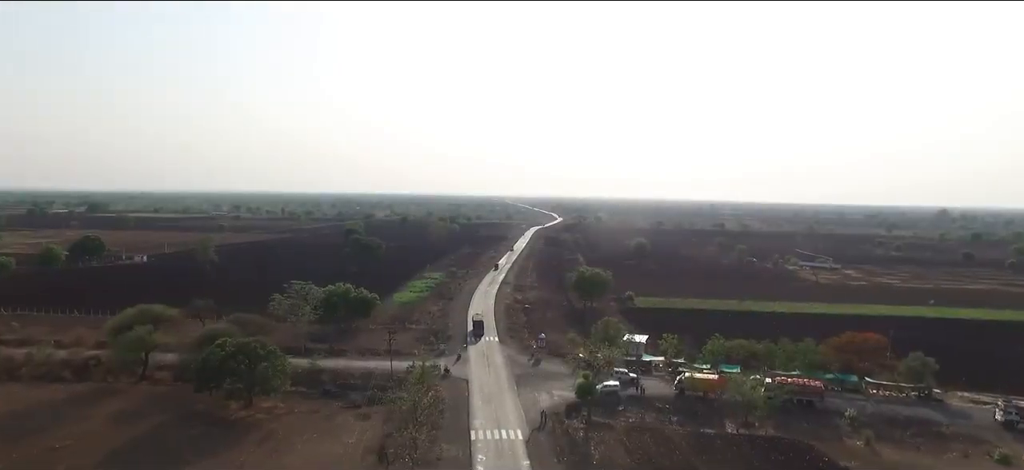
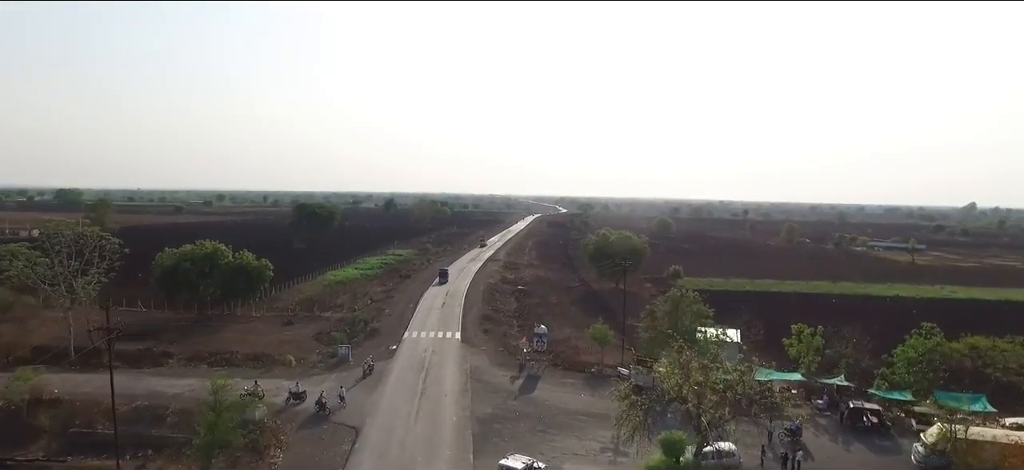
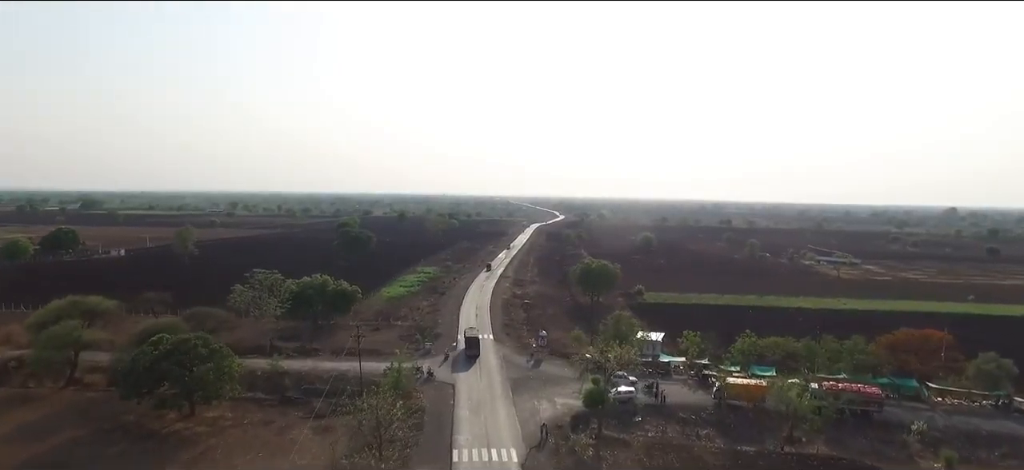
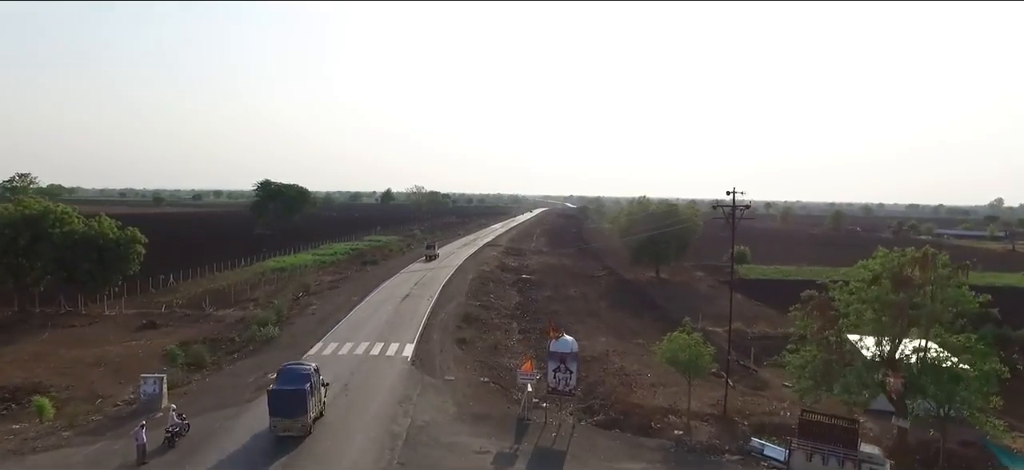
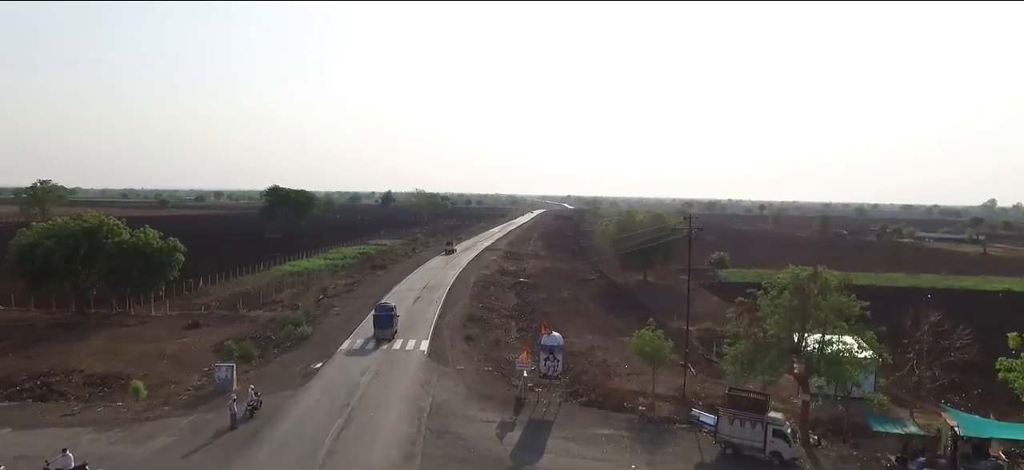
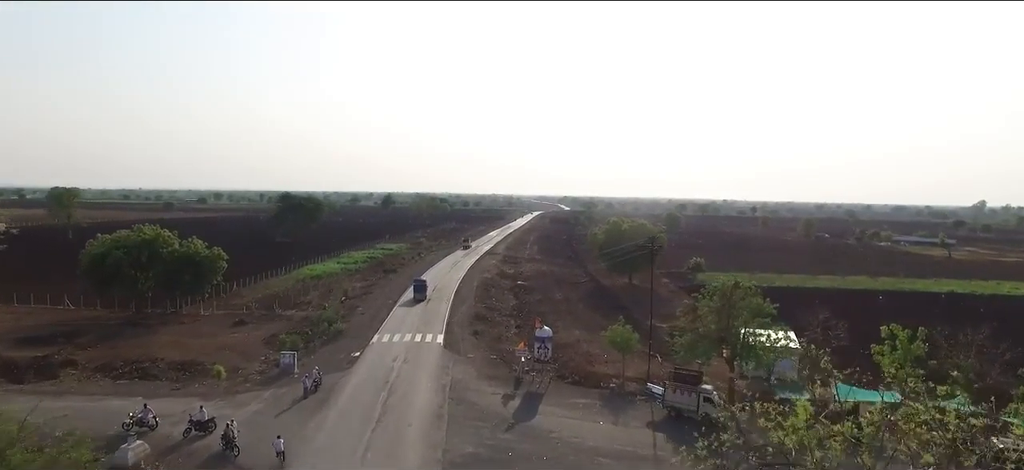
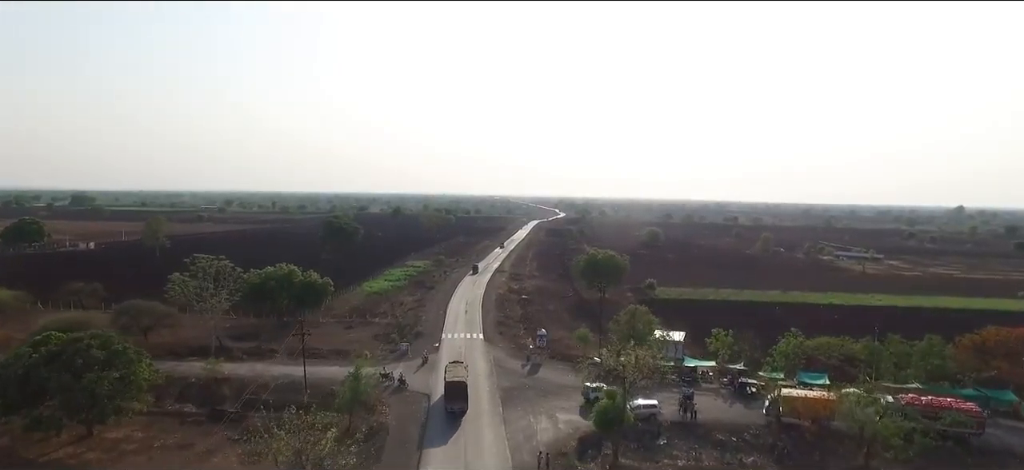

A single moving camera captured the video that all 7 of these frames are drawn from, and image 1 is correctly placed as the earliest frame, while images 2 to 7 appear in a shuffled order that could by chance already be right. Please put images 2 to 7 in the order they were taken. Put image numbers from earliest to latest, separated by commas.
3, 7, 2, 6, 5, 4
